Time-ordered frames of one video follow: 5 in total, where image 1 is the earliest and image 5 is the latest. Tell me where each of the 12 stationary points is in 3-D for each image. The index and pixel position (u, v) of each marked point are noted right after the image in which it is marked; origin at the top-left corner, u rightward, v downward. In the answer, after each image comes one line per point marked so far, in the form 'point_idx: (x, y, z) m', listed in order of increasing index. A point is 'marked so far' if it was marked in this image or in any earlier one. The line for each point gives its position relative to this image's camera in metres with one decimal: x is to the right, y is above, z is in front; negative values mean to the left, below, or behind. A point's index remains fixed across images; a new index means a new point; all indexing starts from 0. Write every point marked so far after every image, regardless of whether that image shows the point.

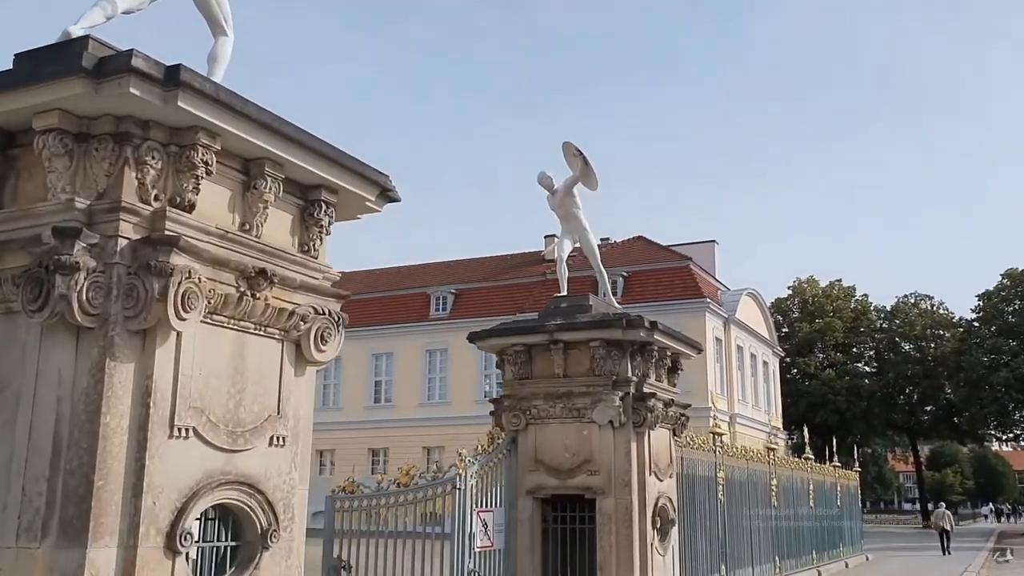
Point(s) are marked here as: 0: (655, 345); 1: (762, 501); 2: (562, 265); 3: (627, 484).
0: (+1.2, -0.5, +7.8) m
1: (+3.6, -3.0, +13.3) m
2: (+0.5, +0.2, +8.3) m
3: (+0.9, -1.6, +7.4) m
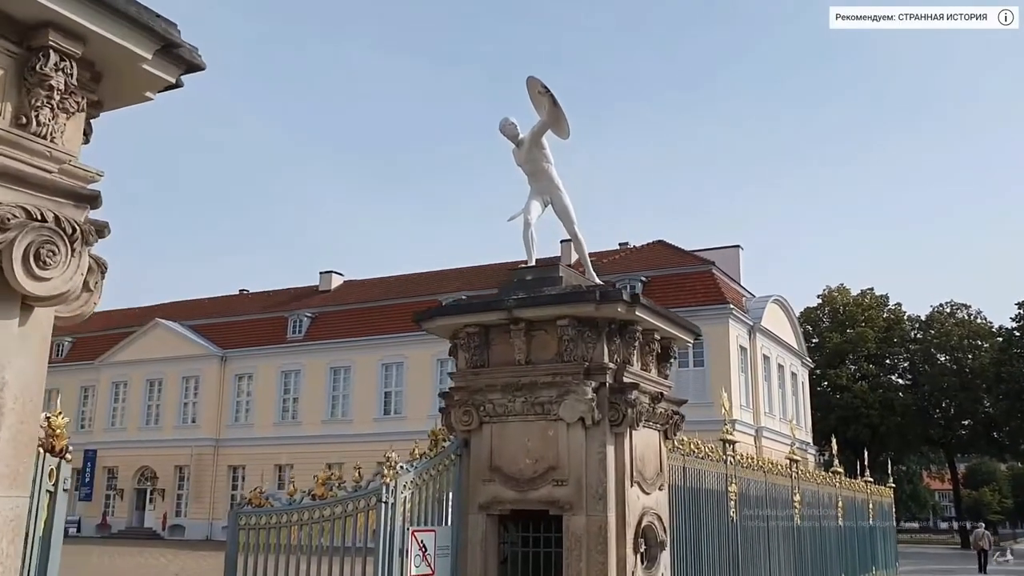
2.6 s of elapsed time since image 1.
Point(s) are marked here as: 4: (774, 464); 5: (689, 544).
0: (+0.9, -0.3, +6.3) m
1: (+3.4, -2.9, +11.7) m
2: (+0.1, +0.4, +6.8) m
3: (+0.6, -1.3, +5.9) m
4: (+3.3, -2.2, +11.6) m
5: (+1.6, -2.3, +8.3) m
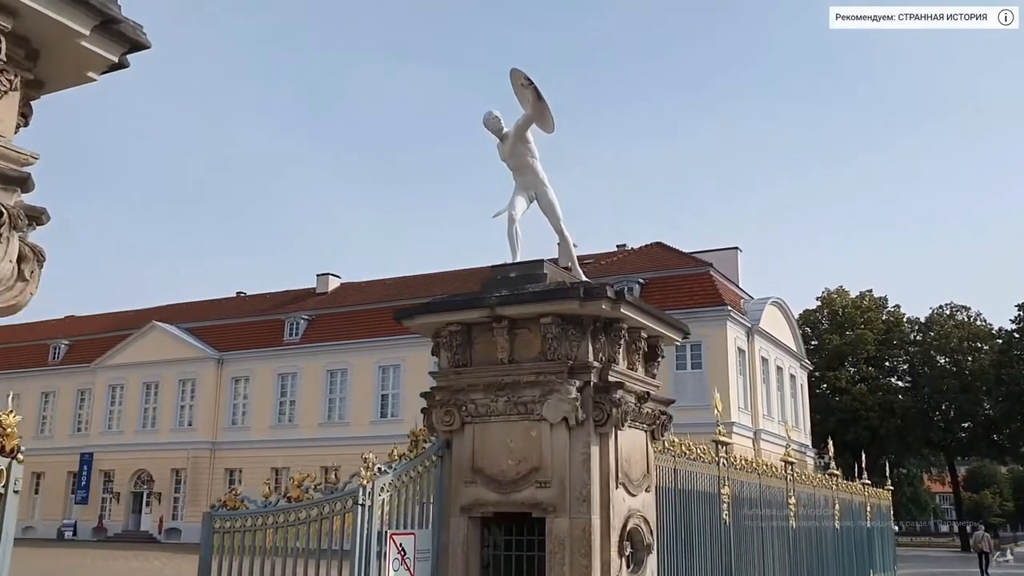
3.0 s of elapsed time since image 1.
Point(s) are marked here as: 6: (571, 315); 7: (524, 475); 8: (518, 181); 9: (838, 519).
0: (+0.7, -0.2, +6.2) m
1: (+3.3, -2.9, +11.6) m
2: (0.0, +0.4, +6.7) m
3: (+0.5, -1.3, +5.8) m
4: (+3.2, -2.2, +11.5) m
5: (+1.5, -2.3, +8.2) m
6: (+0.4, -0.2, +6.0) m
7: (+0.1, -1.2, +5.9) m
8: (0.0, +0.8, +6.8) m
9: (+5.2, -3.7, +14.8) m
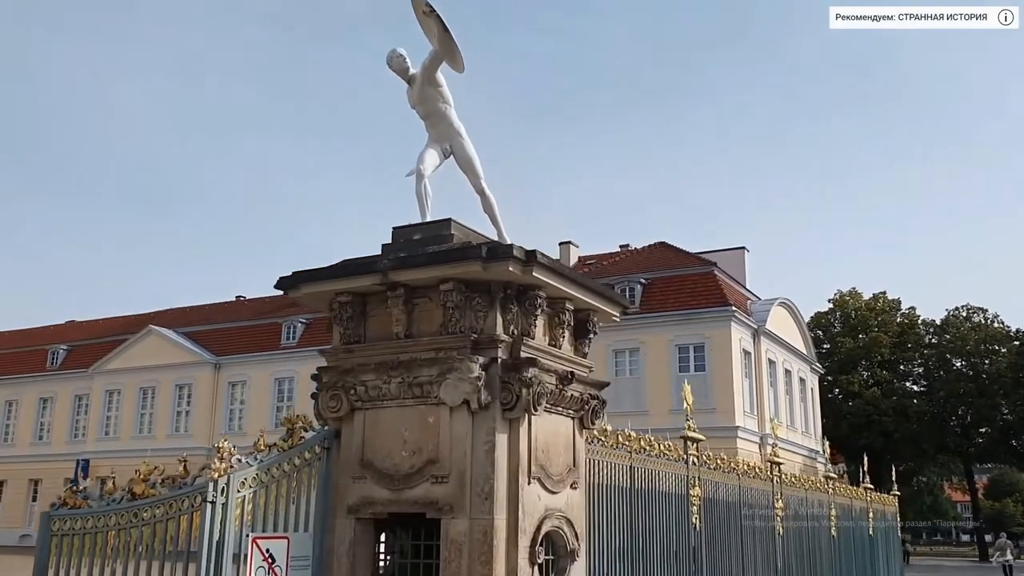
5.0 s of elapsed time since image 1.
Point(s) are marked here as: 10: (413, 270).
0: (+0.2, 0.0, +5.3) m
1: (+2.8, -2.7, +10.6) m
2: (-0.5, +0.6, +5.8) m
3: (-0.1, -1.1, +4.8) m
4: (+2.7, -2.0, +10.5) m
5: (+0.9, -2.1, +7.3) m
6: (-0.2, 0.0, +5.1) m
7: (-0.5, -1.0, +5.0) m
8: (-0.5, +1.0, +5.9) m
9: (+4.8, -3.6, +13.8) m
10: (-0.5, +0.1, +5.1) m
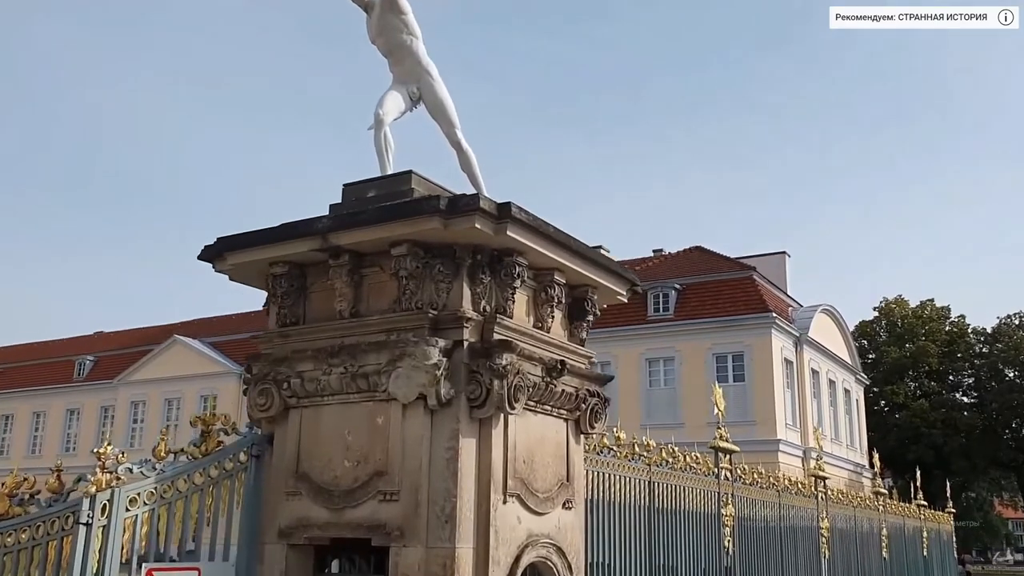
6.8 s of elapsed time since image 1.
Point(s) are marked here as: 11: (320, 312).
0: (+0.1, +0.1, +4.2) m
1: (+2.9, -2.6, +9.4) m
2: (-0.6, +0.8, +4.7) m
3: (-0.2, -0.9, +3.8) m
4: (+2.8, -1.9, +9.3) m
5: (+0.9, -2.0, +6.1) m
6: (-0.3, +0.2, +4.0) m
7: (-0.6, -0.8, +3.9) m
8: (-0.6, +1.1, +4.8) m
9: (+5.0, -3.5, +12.5) m
10: (-0.7, +0.3, +4.0) m
11: (-0.9, -0.1, +4.3) m
